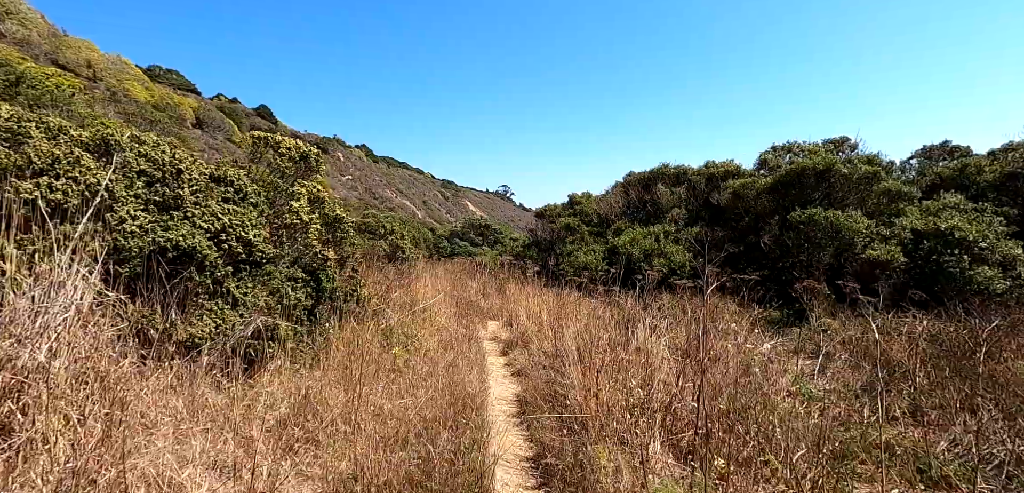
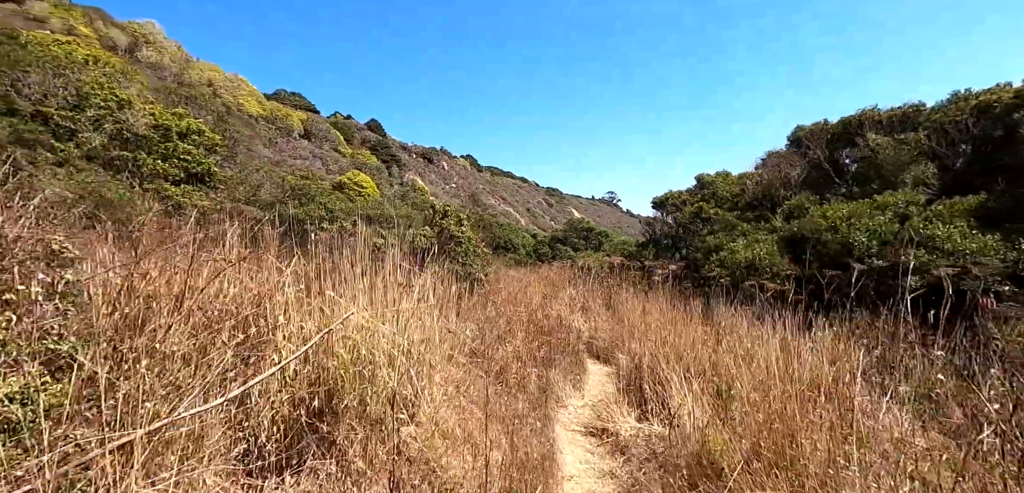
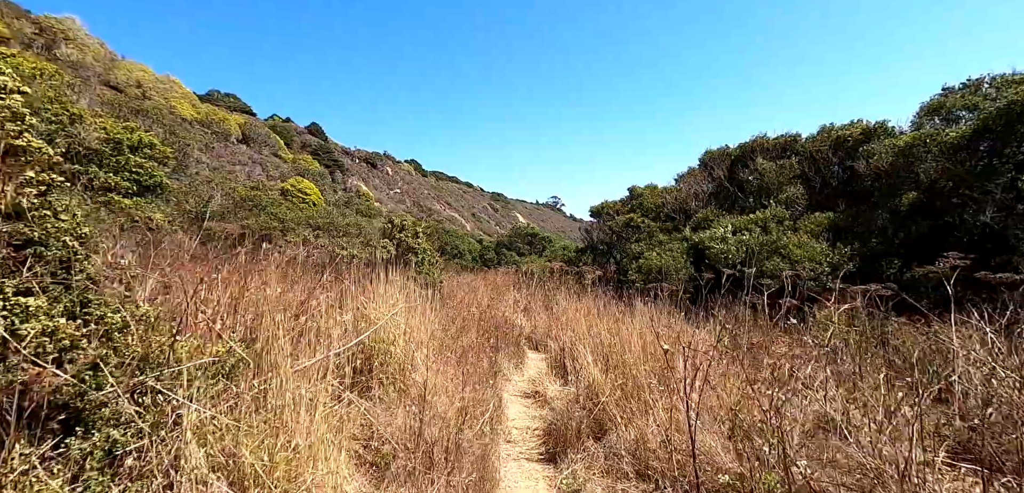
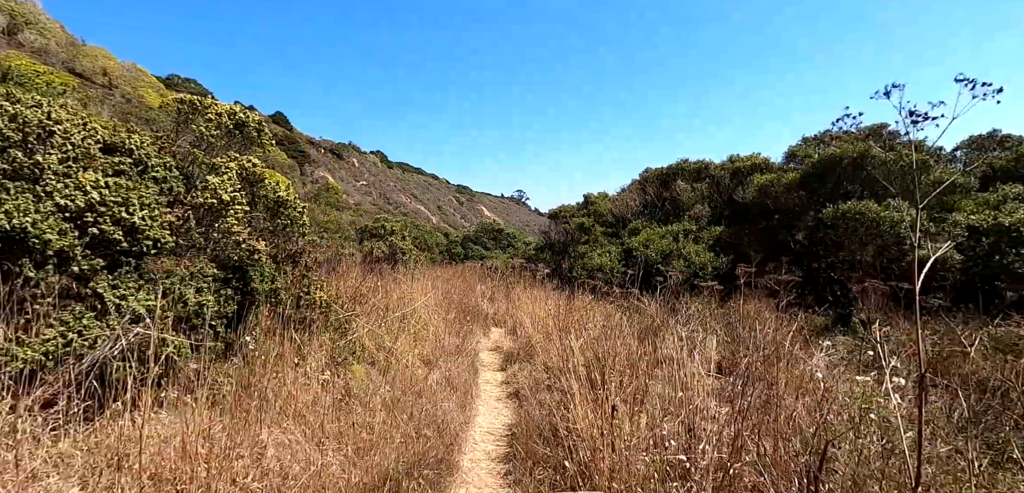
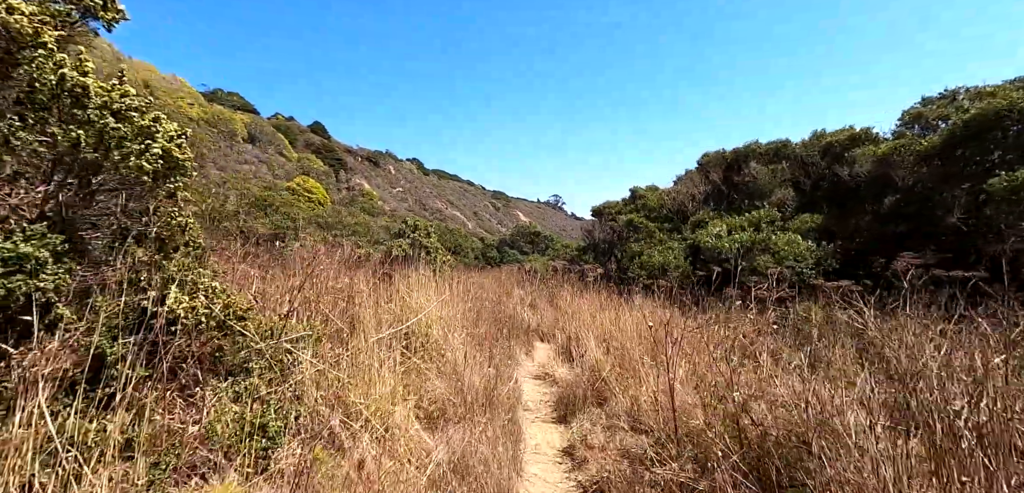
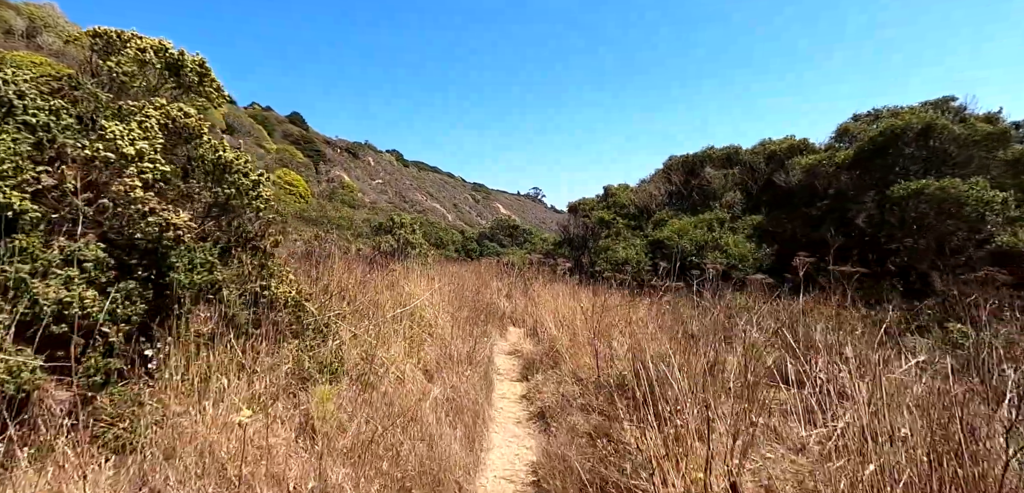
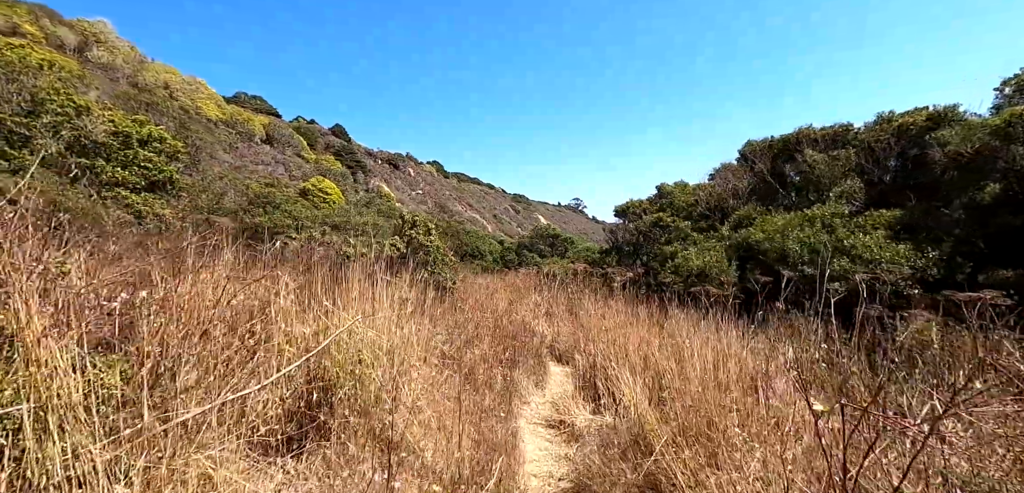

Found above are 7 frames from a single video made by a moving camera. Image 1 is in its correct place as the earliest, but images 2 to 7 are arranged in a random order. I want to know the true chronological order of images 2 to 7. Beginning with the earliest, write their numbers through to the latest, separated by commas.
4, 6, 5, 3, 7, 2
